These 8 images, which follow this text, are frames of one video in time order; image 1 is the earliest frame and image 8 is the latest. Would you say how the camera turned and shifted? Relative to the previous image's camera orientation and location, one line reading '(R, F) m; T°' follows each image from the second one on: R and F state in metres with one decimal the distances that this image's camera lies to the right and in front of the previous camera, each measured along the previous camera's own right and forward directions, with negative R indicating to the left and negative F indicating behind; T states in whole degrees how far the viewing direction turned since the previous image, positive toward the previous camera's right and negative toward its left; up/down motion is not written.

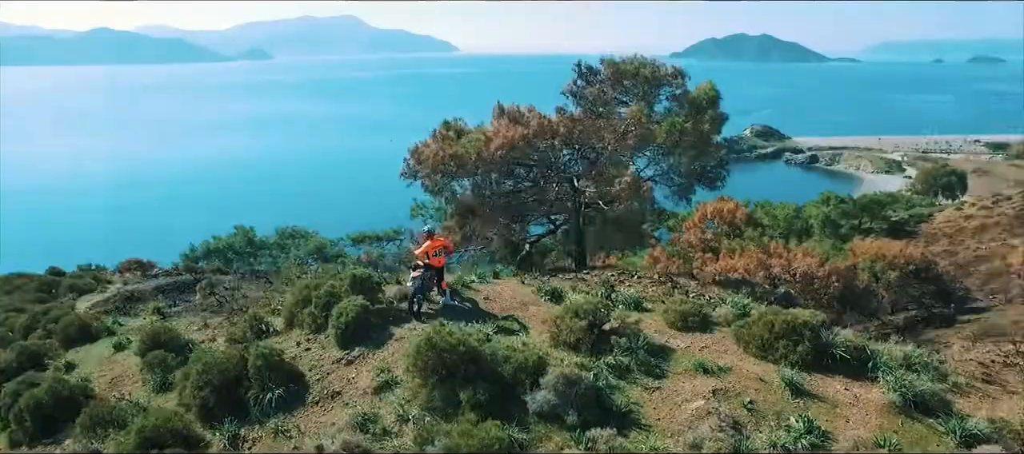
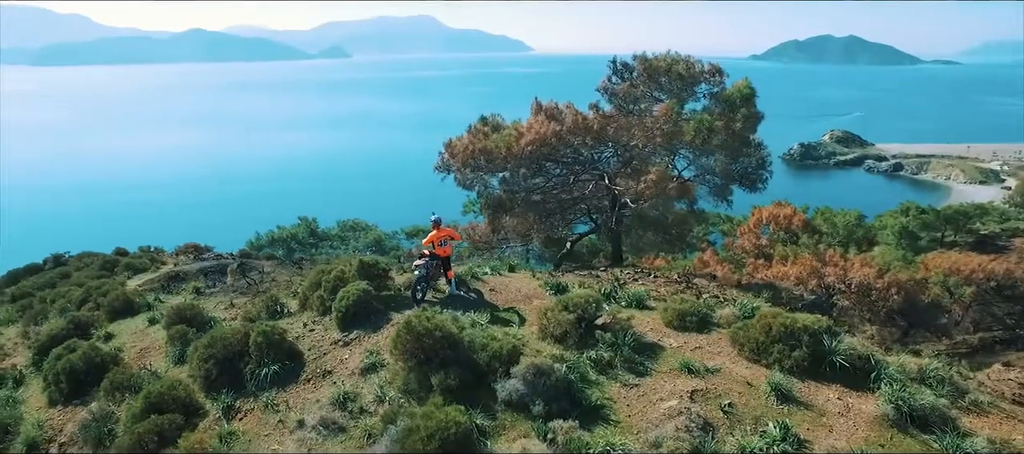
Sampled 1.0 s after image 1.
(+1.1, 0.0) m; -6°
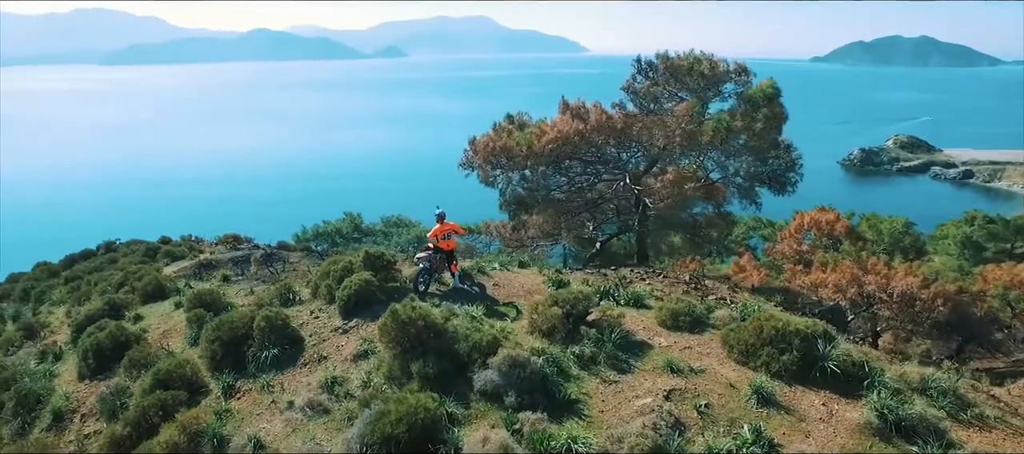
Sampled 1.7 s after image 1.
(+0.9, -0.1) m; -5°
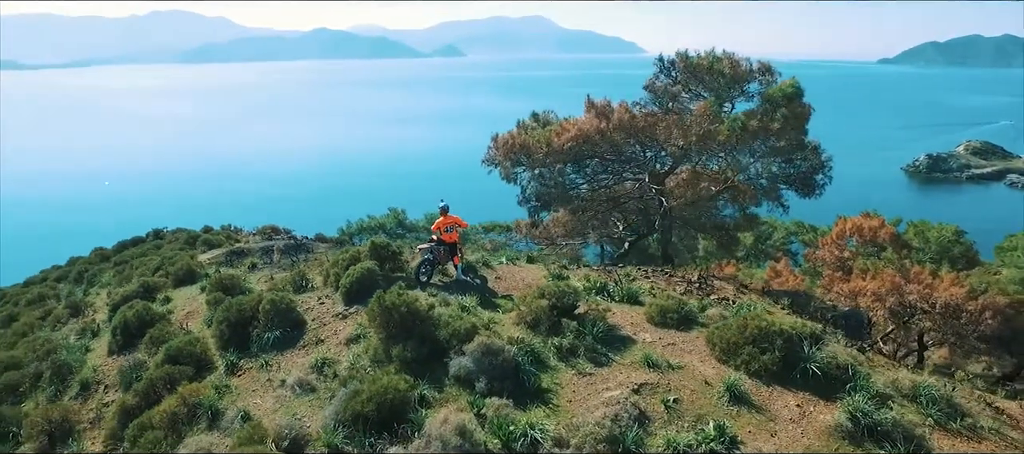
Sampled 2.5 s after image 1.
(+0.9, -0.2) m; -5°
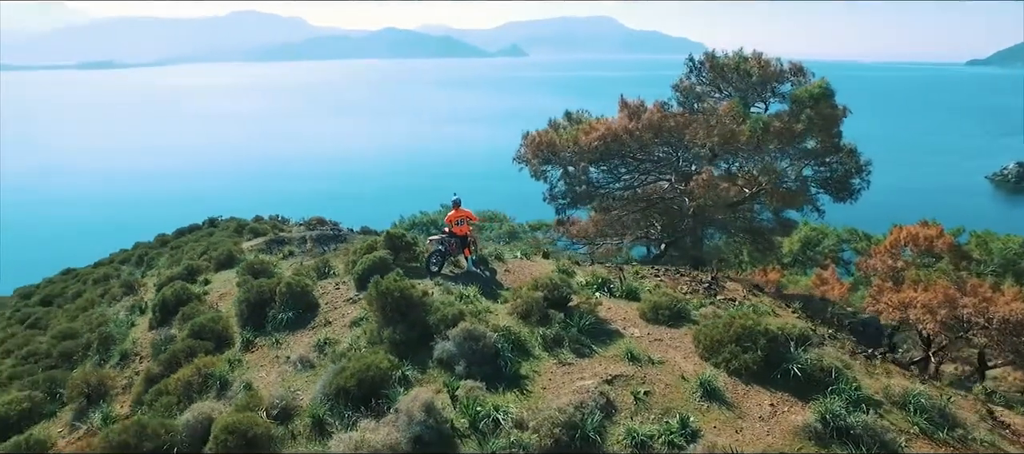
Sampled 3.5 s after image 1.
(+1.0, -0.3) m; -5°
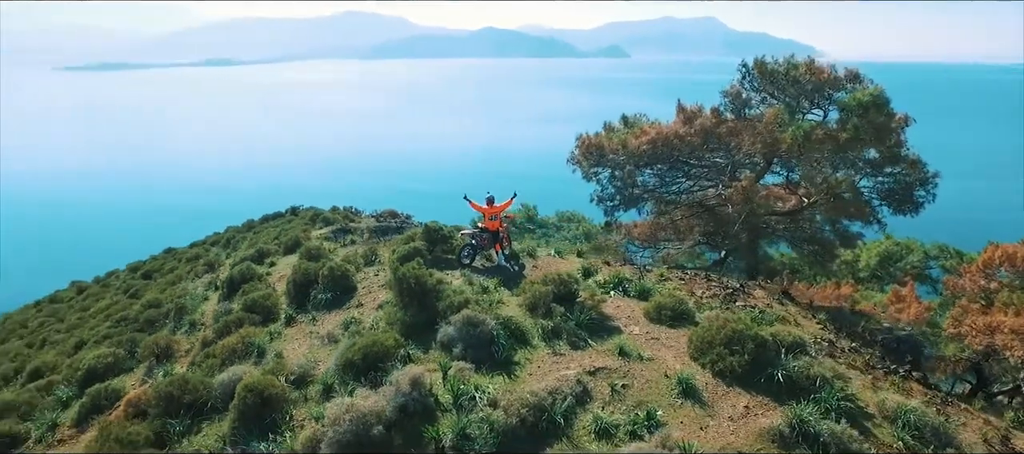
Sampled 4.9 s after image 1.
(+1.3, -0.5) m; -8°
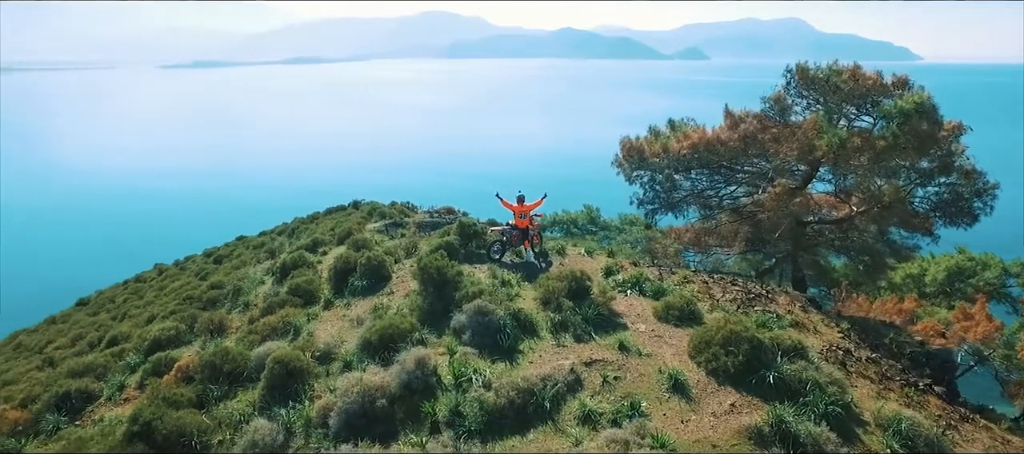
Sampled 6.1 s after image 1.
(+0.9, -0.5) m; -6°
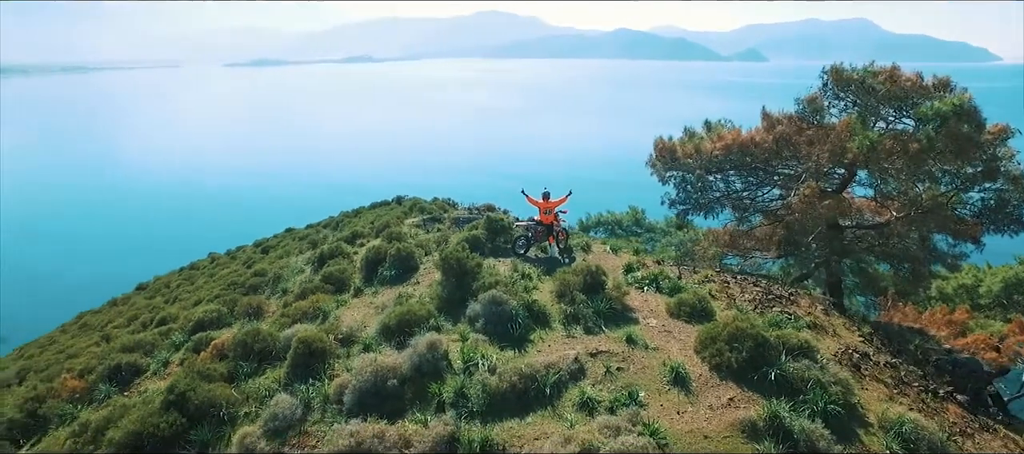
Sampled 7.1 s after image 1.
(+0.6, -0.3) m; -5°
